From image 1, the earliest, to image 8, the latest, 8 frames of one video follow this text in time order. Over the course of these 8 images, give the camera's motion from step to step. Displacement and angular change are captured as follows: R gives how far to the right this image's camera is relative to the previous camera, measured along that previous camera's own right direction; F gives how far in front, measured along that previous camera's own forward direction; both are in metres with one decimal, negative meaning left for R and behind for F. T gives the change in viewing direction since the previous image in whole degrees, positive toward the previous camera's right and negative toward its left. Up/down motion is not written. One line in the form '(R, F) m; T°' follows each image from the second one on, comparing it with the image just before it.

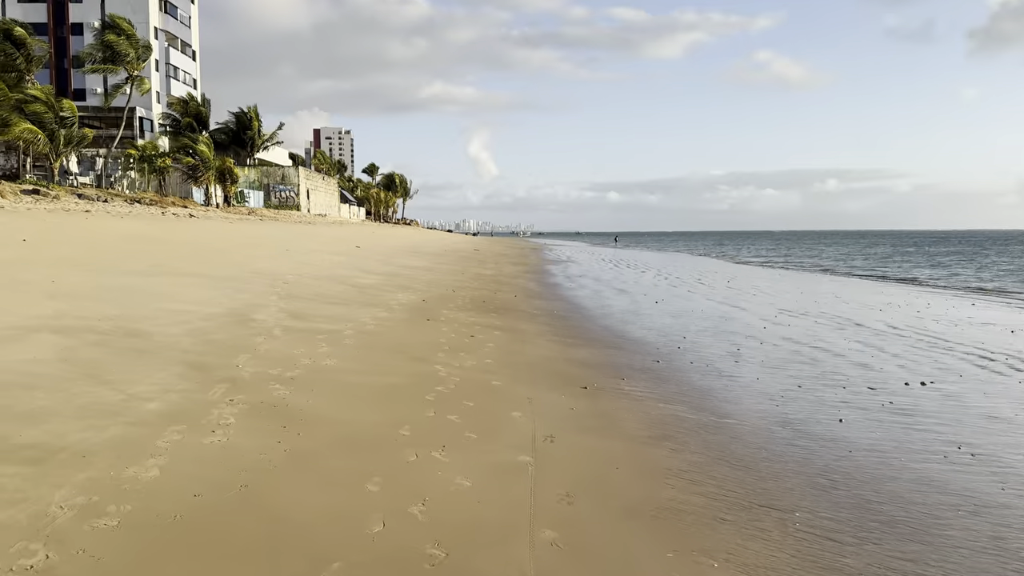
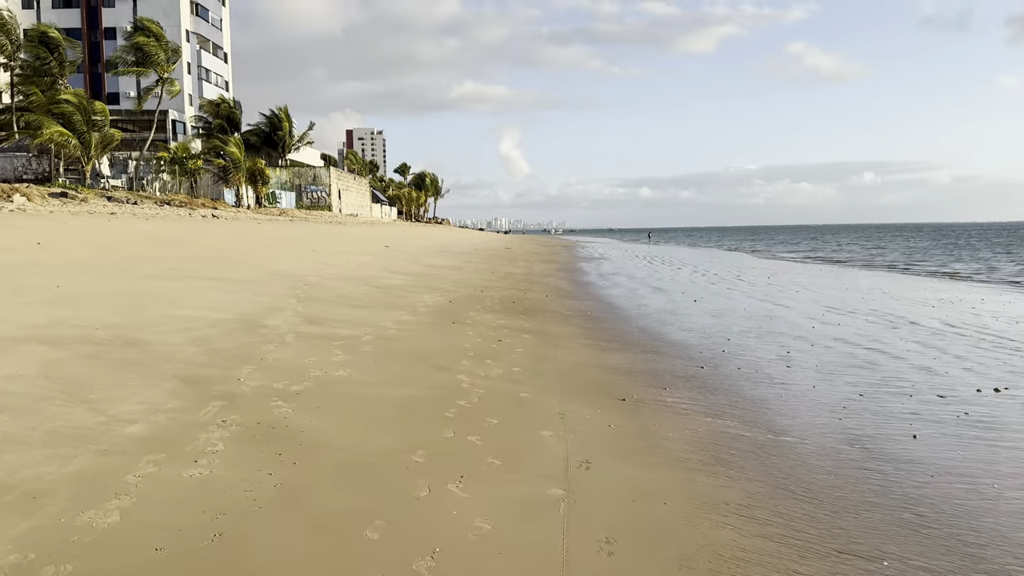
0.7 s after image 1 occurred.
(0.0, +0.5) m; -2°
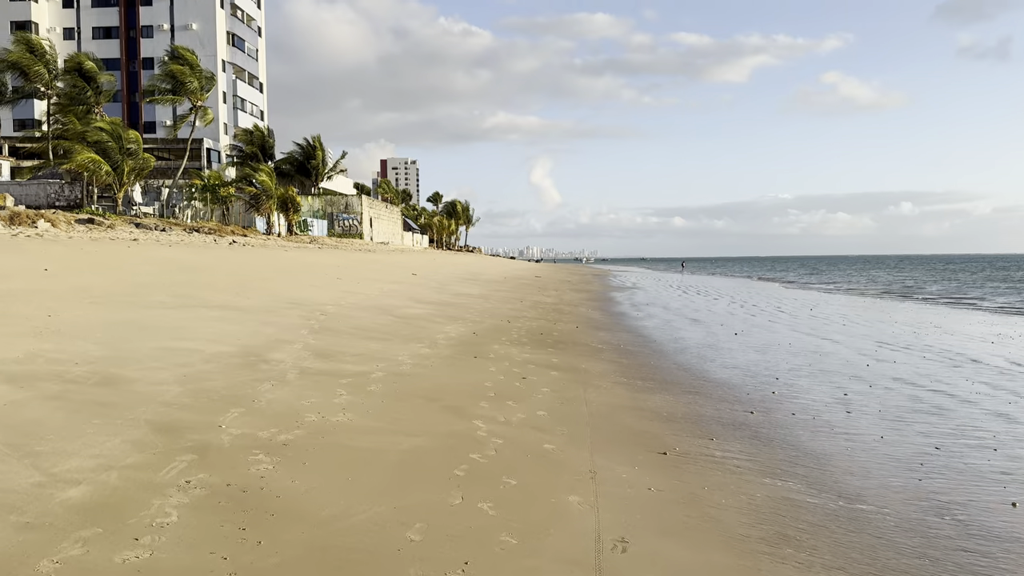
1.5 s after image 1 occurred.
(0.0, +0.7) m; -2°
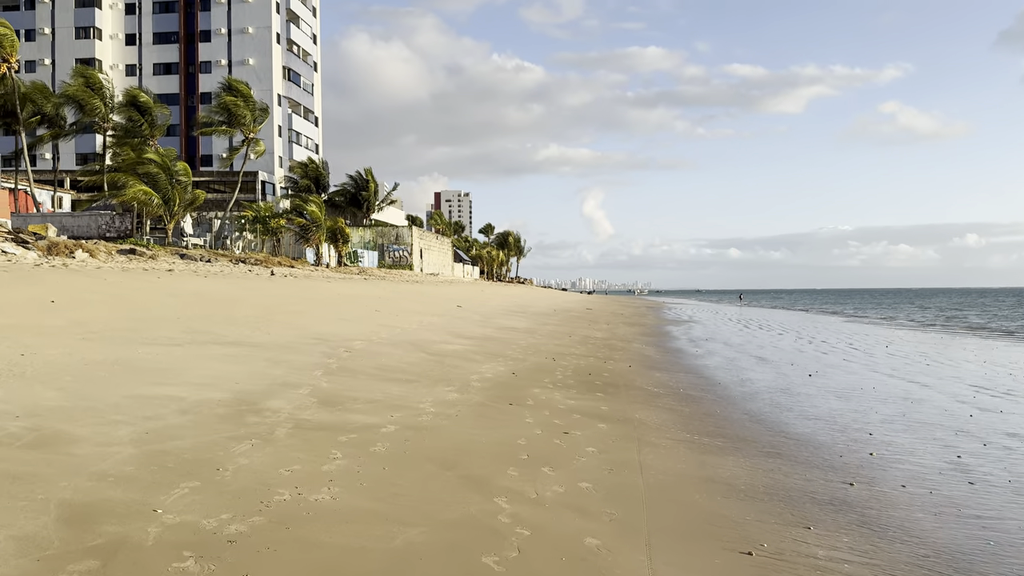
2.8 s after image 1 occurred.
(+0.1, +1.1) m; -4°
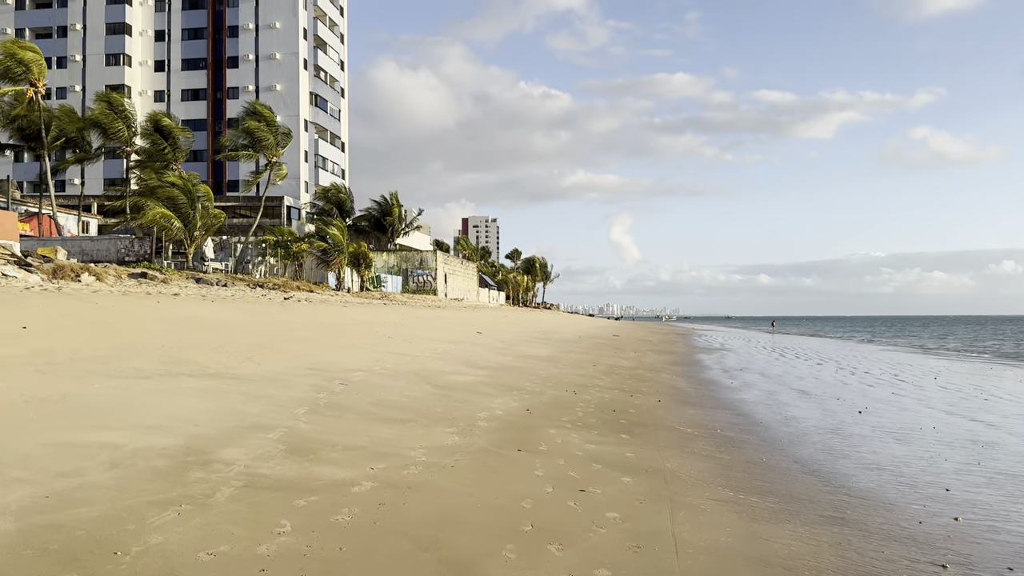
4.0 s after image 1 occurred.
(+0.1, +0.9) m; -2°
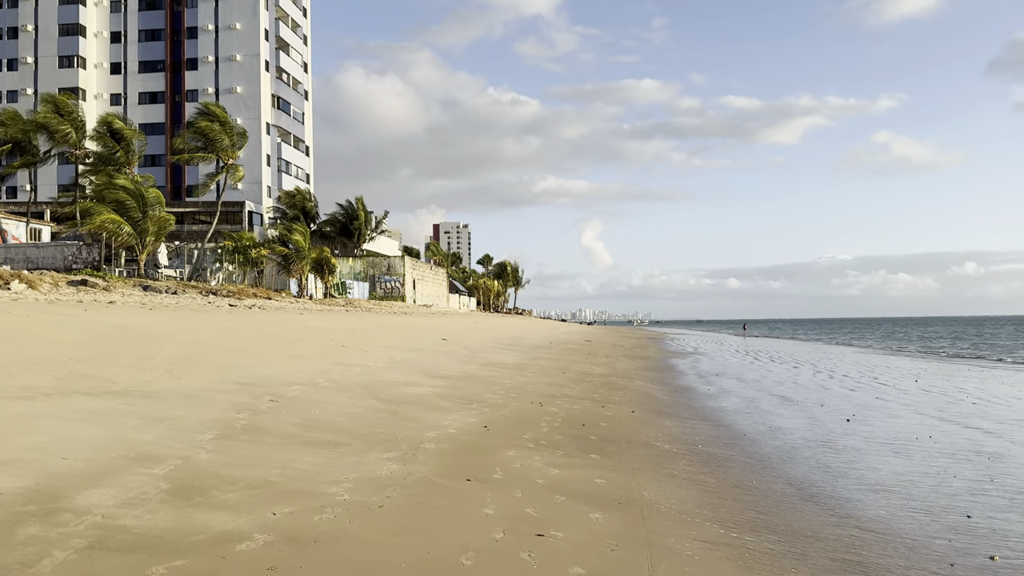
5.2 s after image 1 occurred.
(+0.2, +0.9) m; +2°
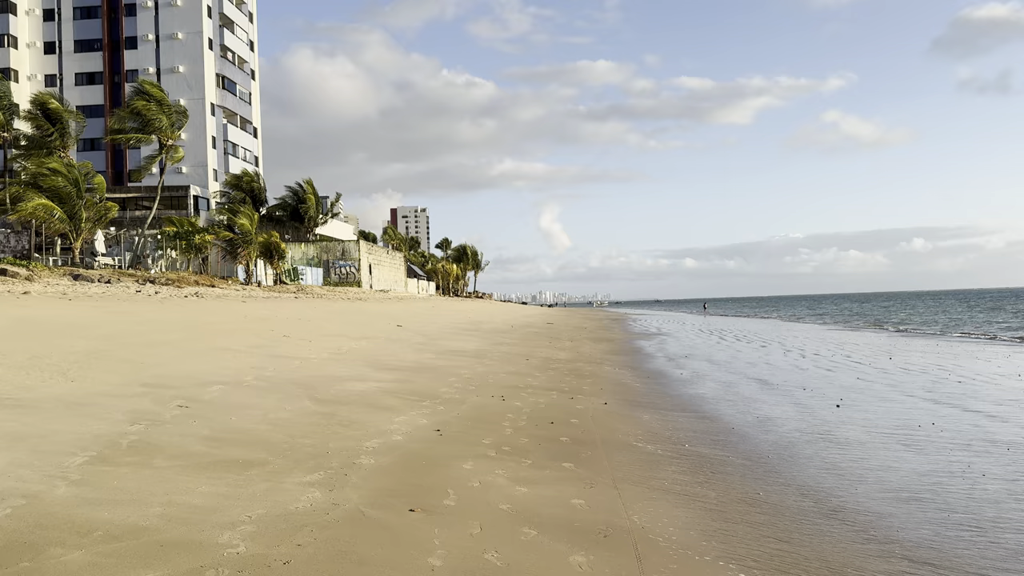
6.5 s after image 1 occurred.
(0.0, +1.0) m; +3°
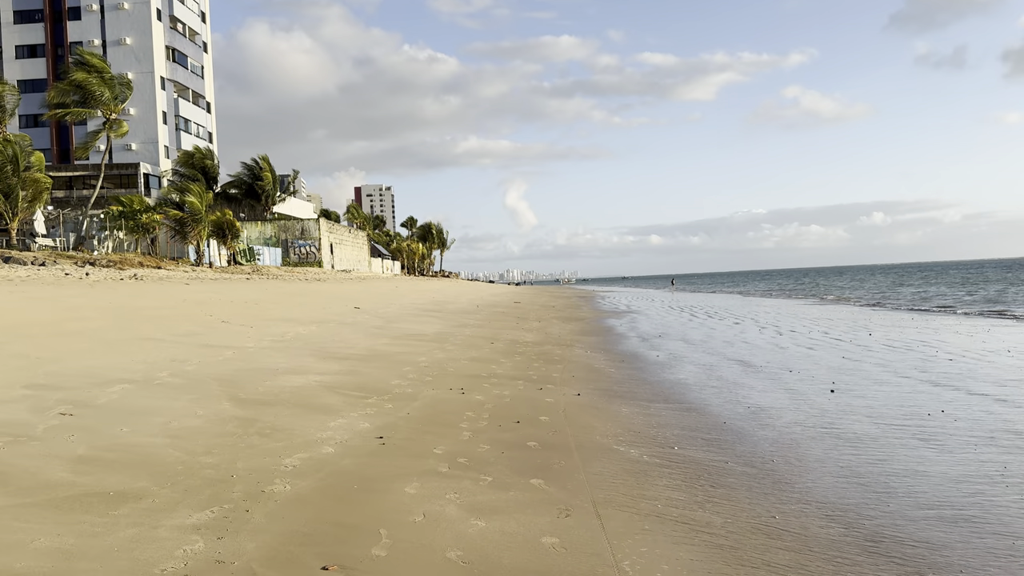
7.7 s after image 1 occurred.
(+0.1, +1.0) m; +2°
